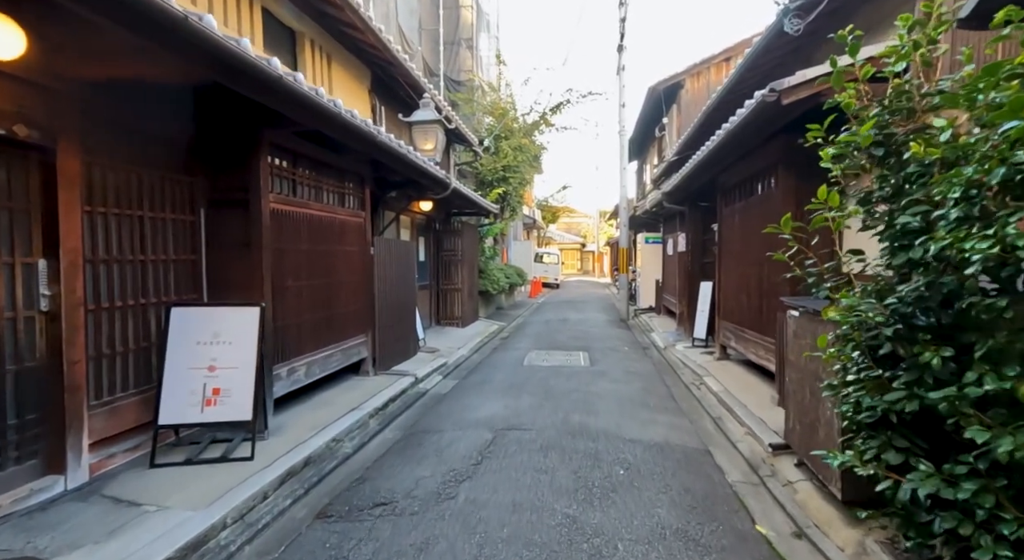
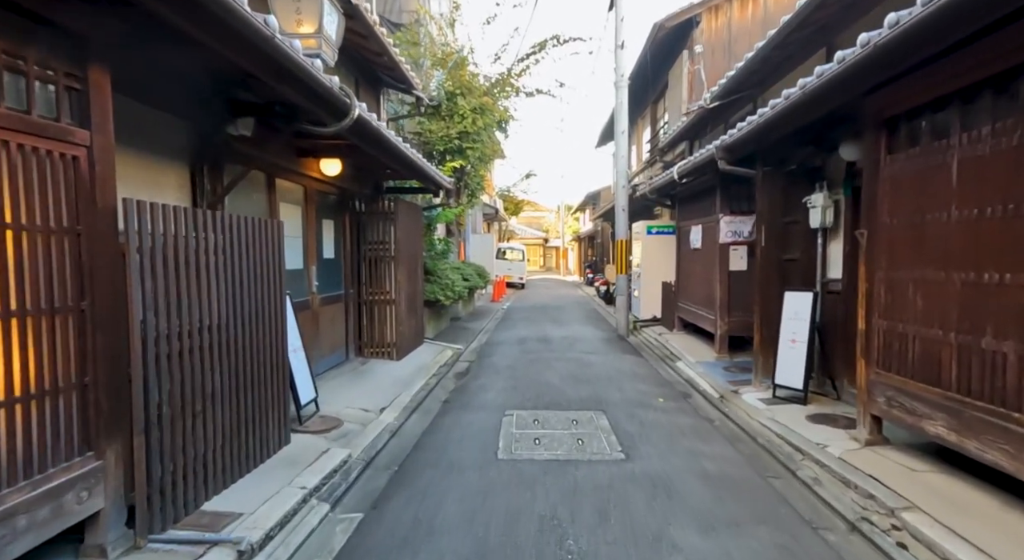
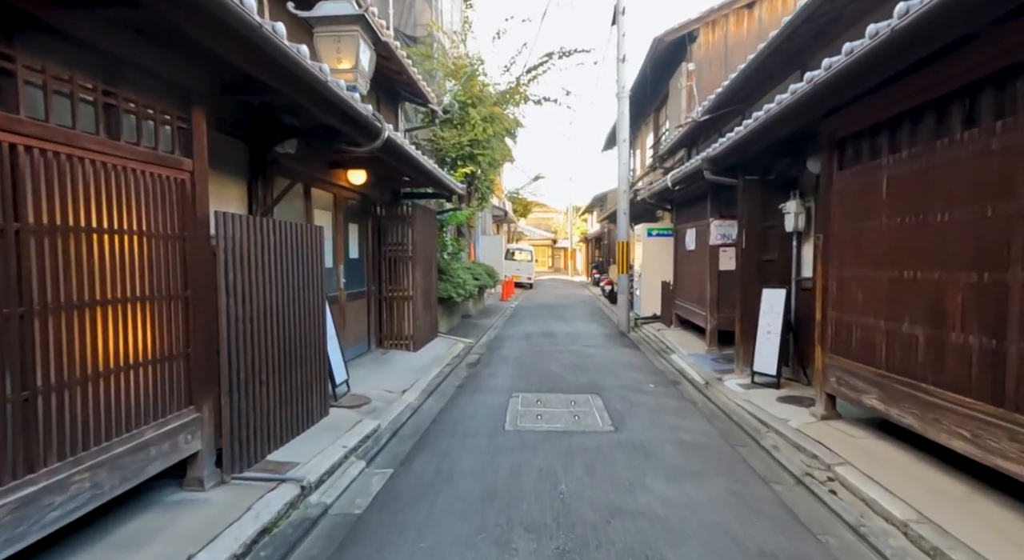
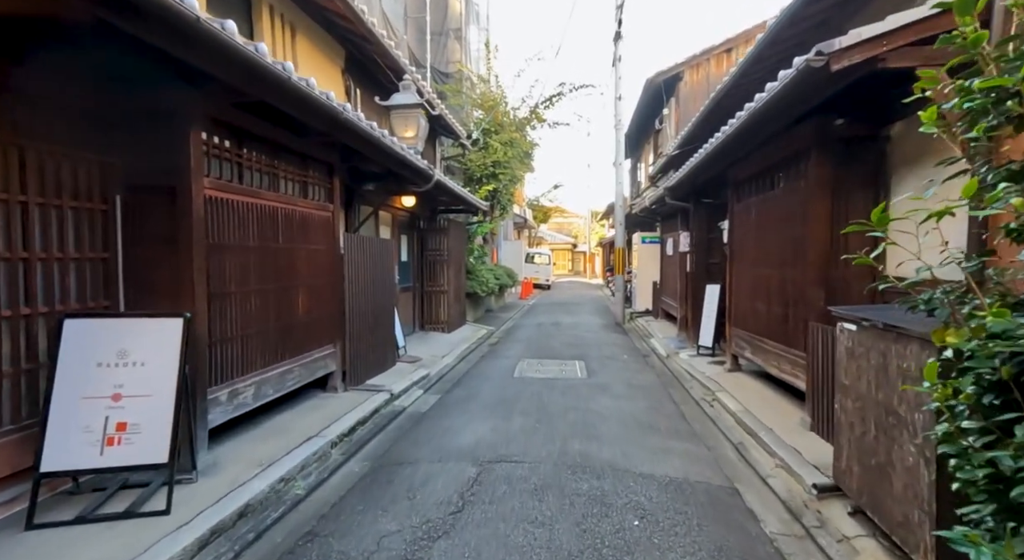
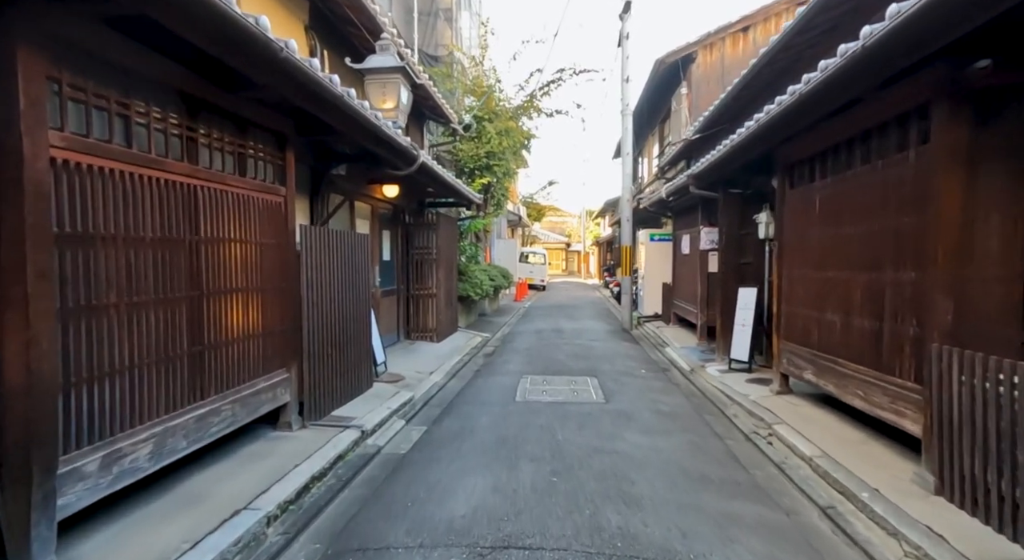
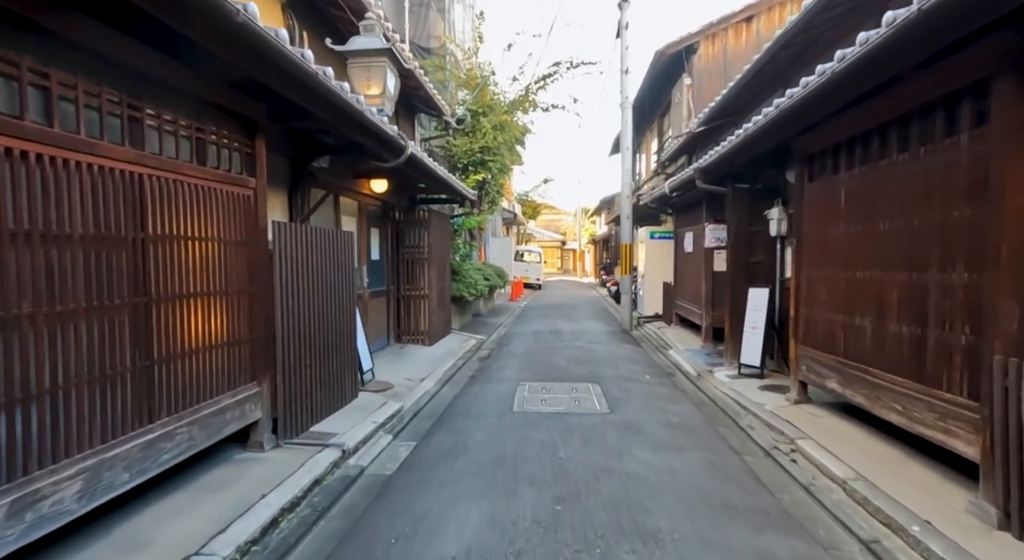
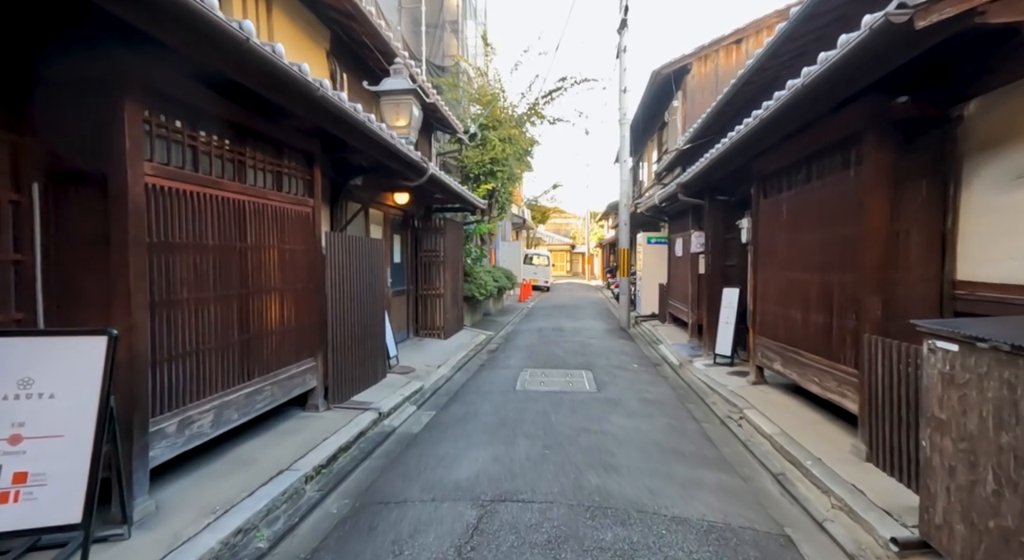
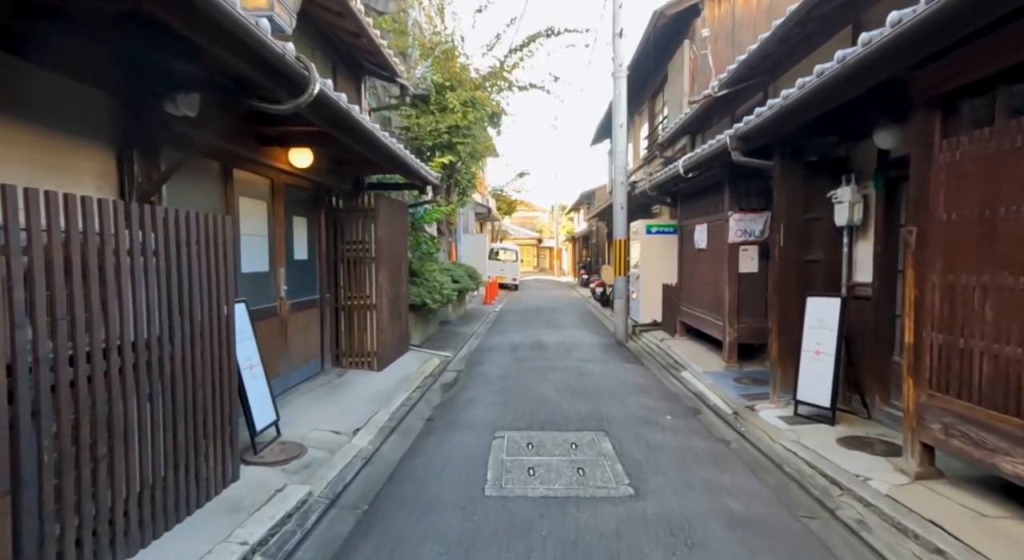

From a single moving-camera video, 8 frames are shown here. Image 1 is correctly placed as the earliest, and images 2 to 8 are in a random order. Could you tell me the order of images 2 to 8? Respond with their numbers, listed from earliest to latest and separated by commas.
4, 7, 5, 6, 3, 2, 8
